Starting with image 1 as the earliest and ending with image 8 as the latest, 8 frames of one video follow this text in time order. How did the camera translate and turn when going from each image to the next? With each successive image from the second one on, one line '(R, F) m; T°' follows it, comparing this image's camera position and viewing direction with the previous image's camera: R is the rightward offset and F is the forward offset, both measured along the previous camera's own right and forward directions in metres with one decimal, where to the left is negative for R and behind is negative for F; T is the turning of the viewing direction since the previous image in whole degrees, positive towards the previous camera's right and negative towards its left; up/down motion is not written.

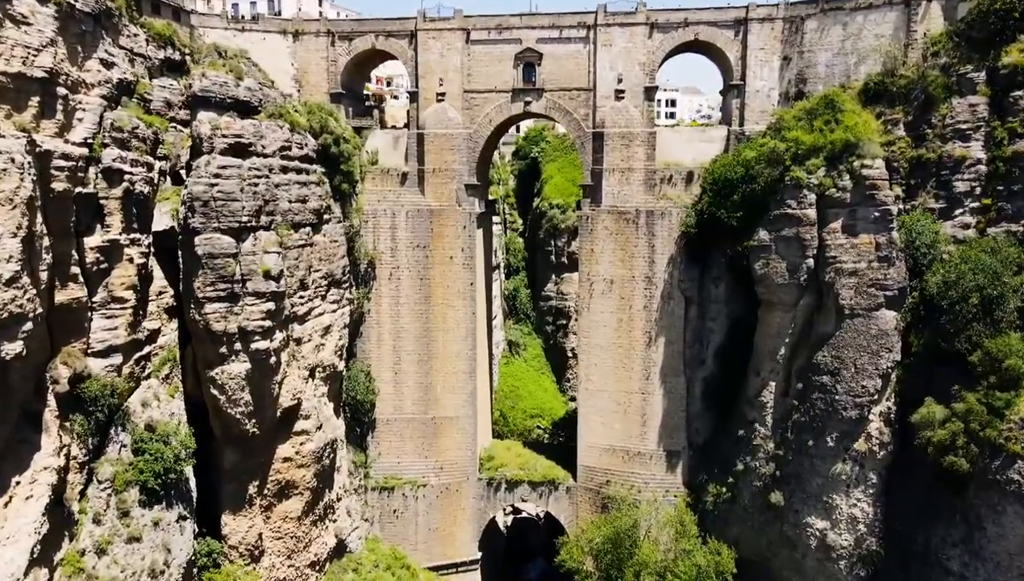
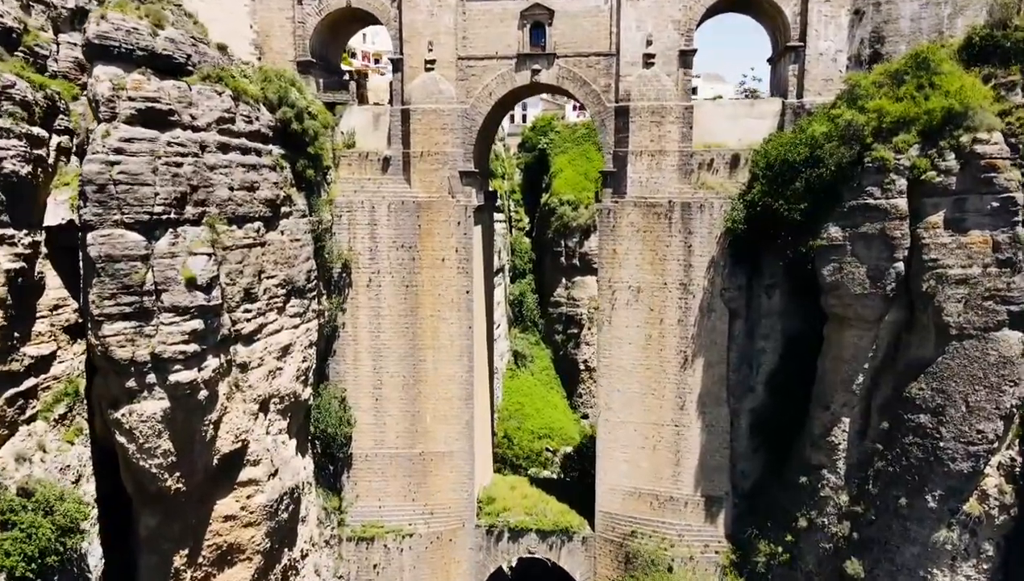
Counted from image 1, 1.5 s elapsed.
(+0.1, +3.8) m; -1°
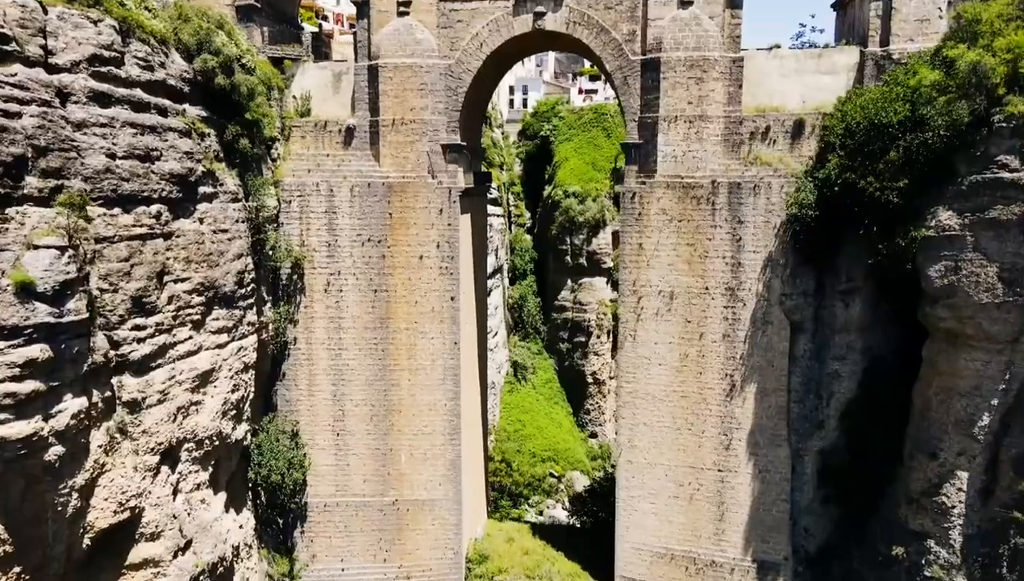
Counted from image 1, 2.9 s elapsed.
(+0.1, +3.8) m; 0°
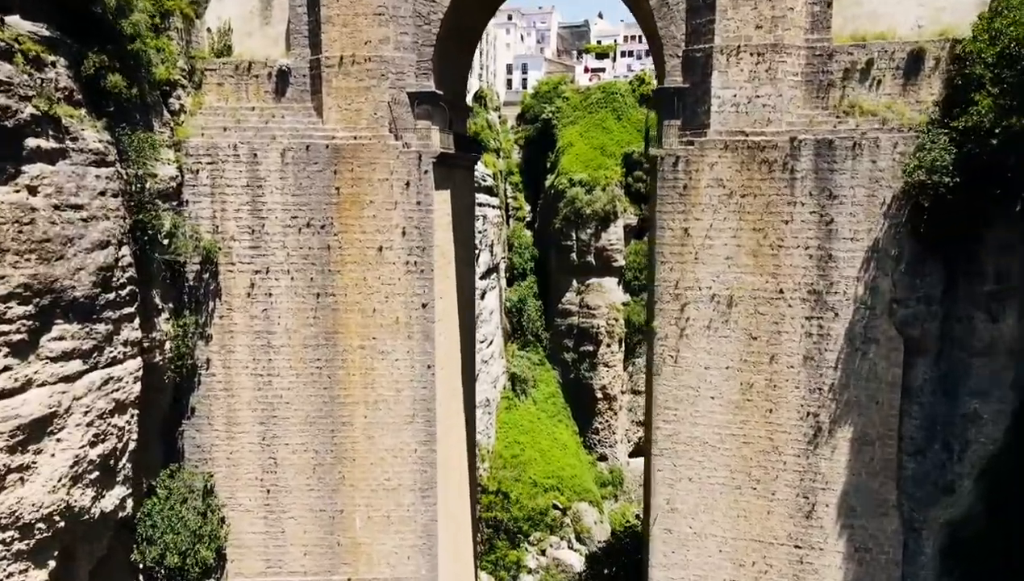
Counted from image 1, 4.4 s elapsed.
(+0.1, +3.8) m; 0°
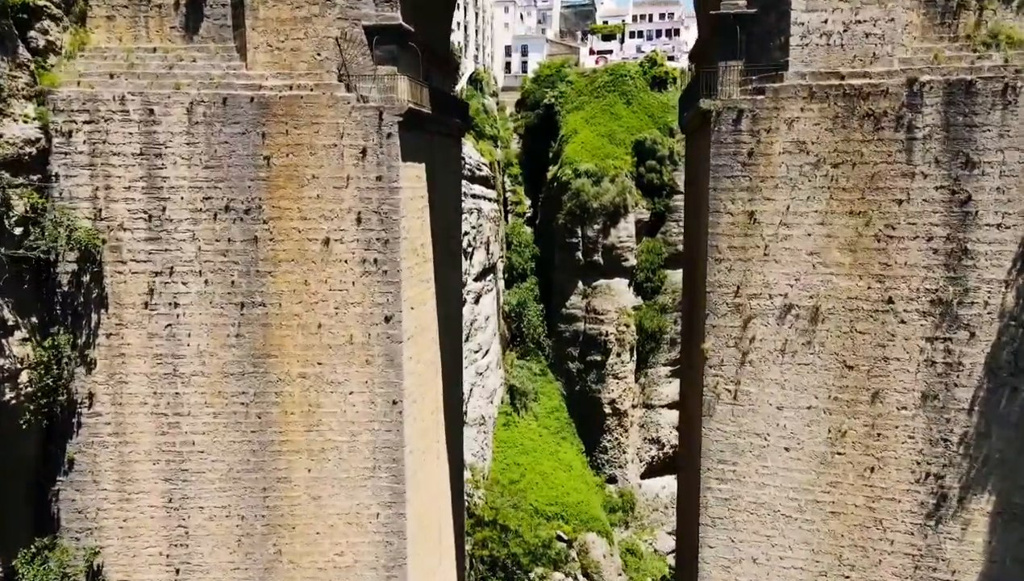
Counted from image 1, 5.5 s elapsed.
(0.0, +2.8) m; 0°
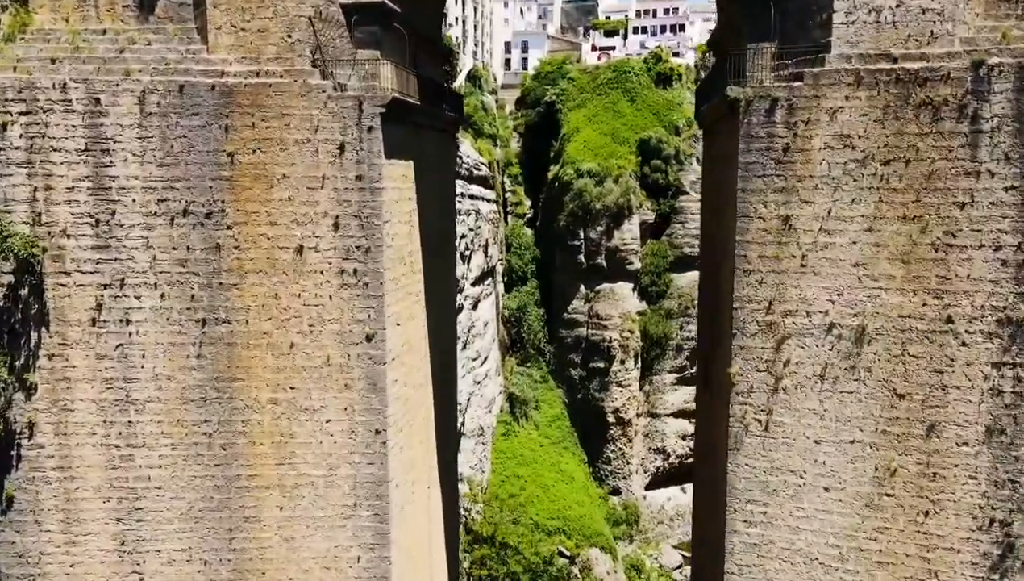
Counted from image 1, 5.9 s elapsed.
(0.0, +0.9) m; 0°
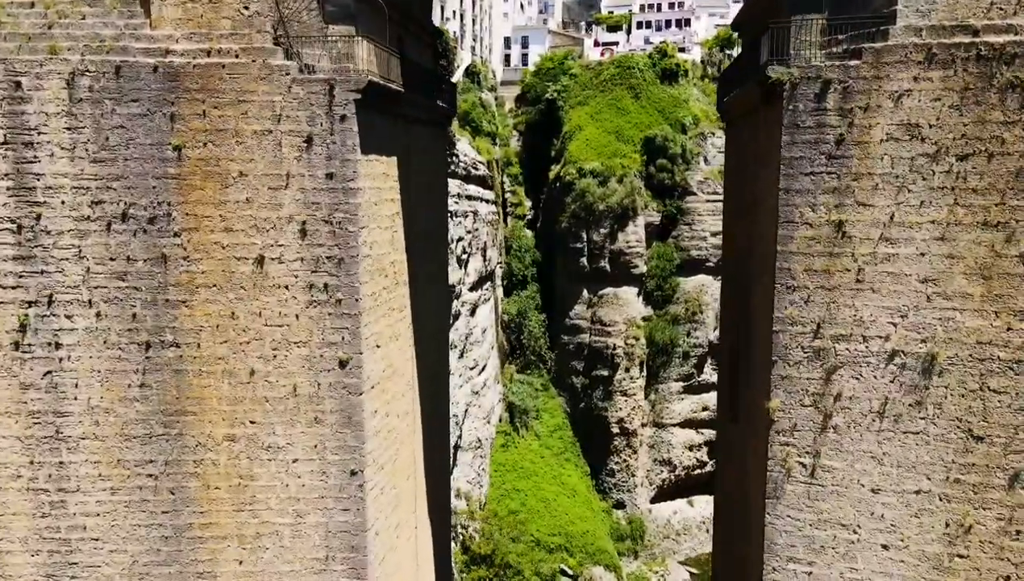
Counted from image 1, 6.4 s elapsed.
(0.0, +1.0) m; 0°
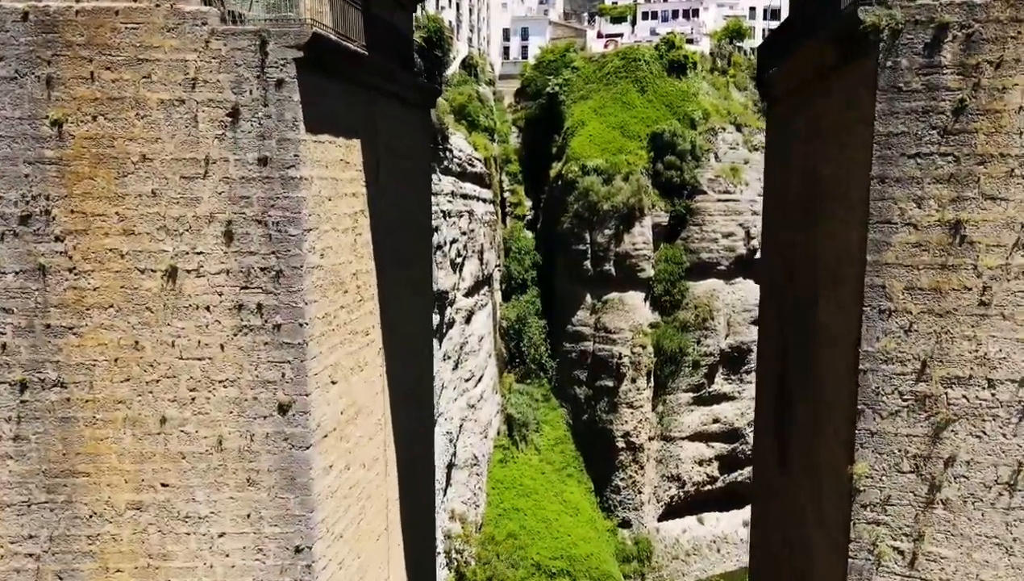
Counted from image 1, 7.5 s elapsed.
(0.0, +1.4) m; 0°
